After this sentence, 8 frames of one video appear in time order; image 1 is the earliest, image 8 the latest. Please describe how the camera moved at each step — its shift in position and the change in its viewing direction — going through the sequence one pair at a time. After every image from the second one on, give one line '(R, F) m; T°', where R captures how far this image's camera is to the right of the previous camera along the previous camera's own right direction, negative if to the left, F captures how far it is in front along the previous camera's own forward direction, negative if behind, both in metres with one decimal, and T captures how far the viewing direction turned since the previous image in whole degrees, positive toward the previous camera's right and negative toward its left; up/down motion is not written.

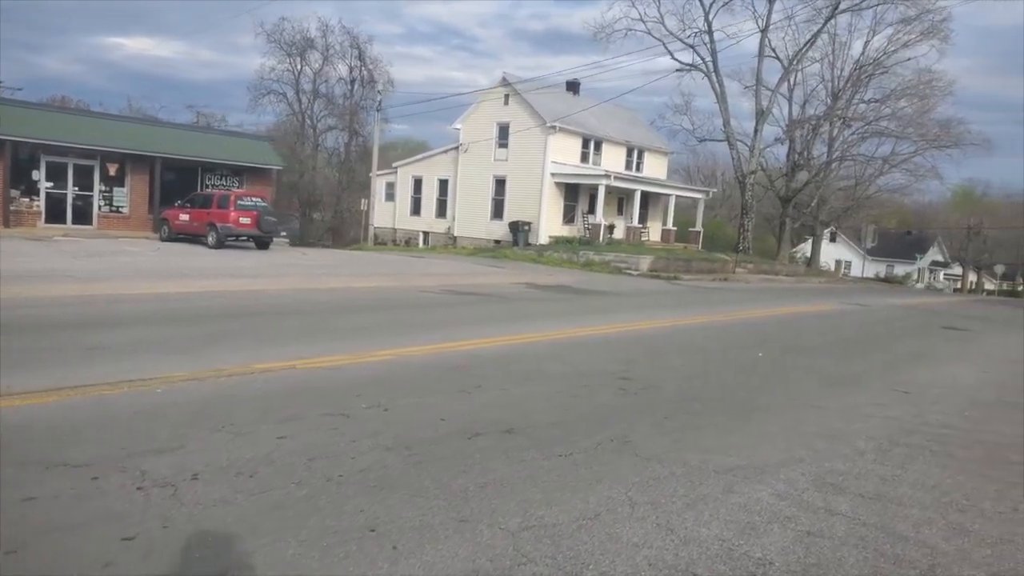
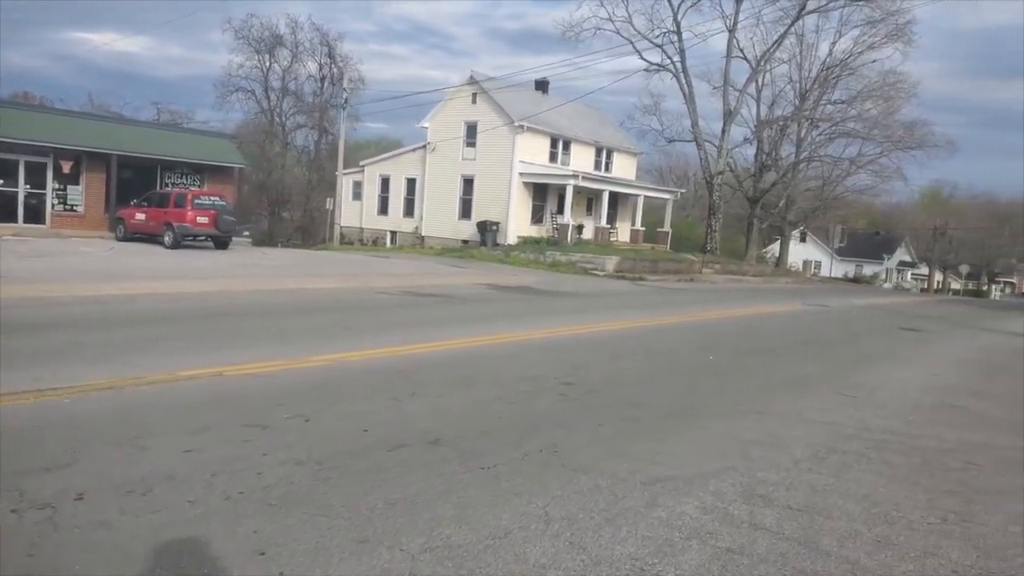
(+0.4, +0.2) m; +2°
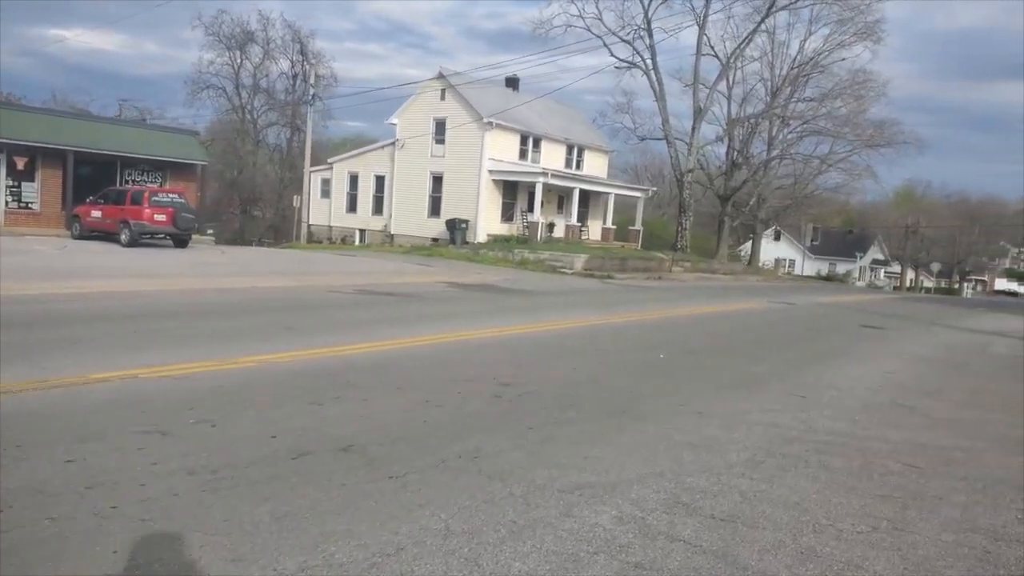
(+0.5, +0.4) m; +2°
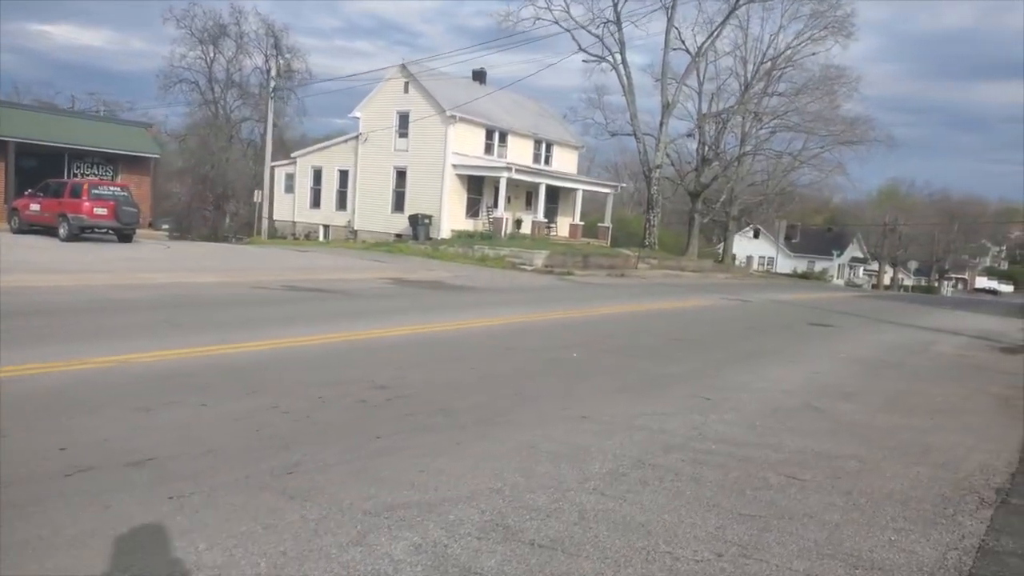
(+1.2, +0.7) m; +1°
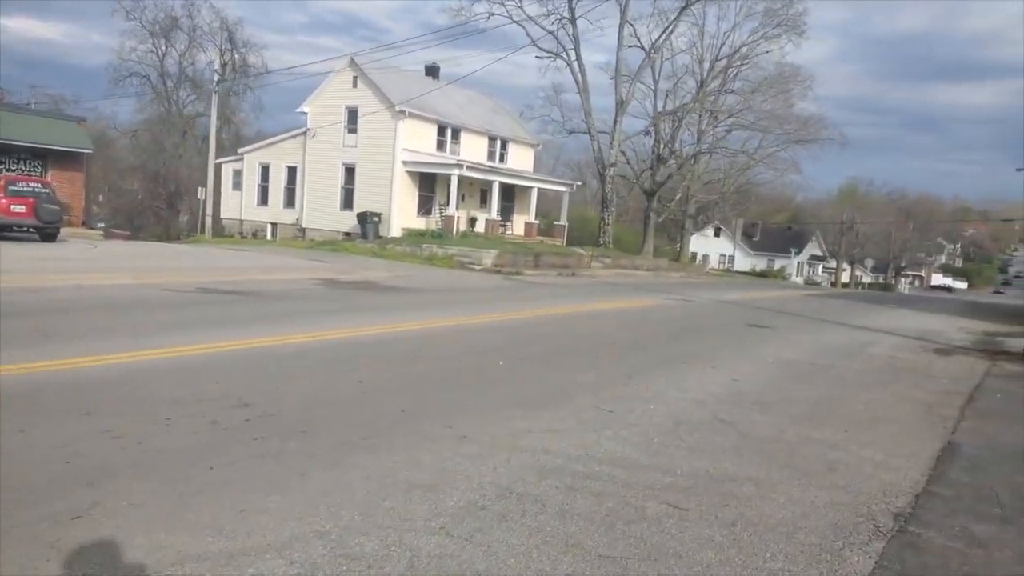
(+0.8, +0.6) m; +2°
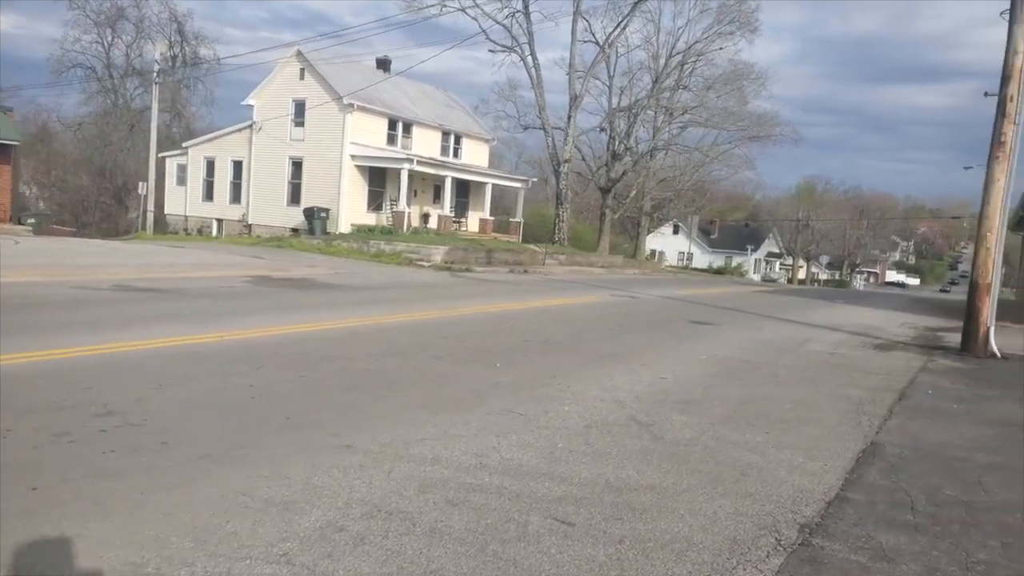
(+0.6, +0.5) m; +3°
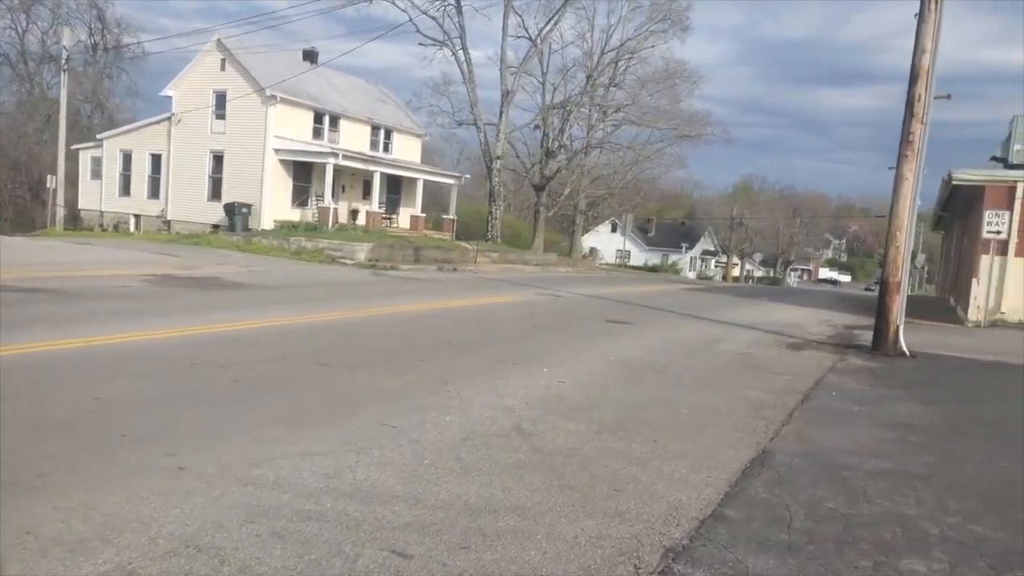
(+0.6, +0.5) m; +4°
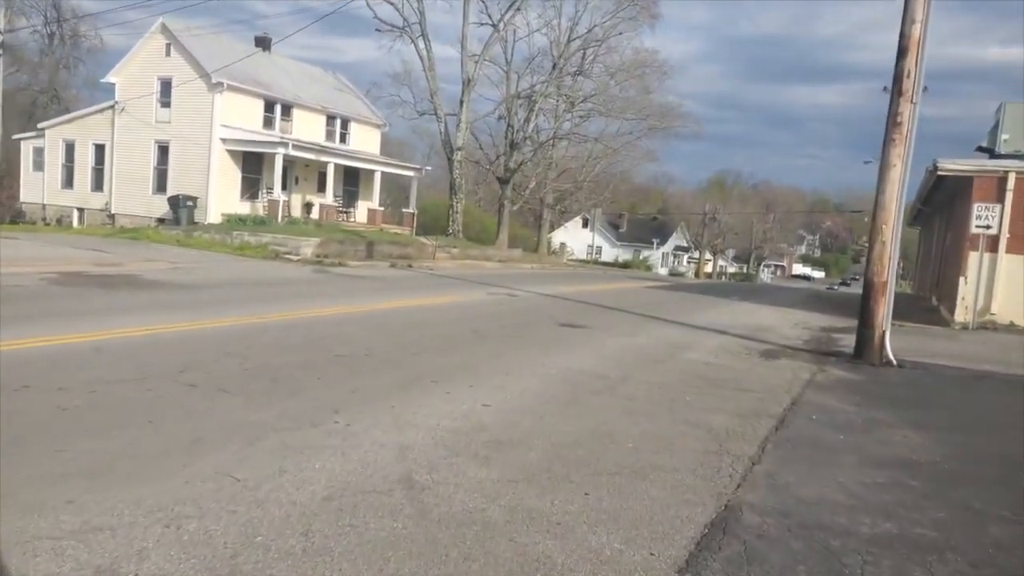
(+0.6, +1.5) m; +2°
